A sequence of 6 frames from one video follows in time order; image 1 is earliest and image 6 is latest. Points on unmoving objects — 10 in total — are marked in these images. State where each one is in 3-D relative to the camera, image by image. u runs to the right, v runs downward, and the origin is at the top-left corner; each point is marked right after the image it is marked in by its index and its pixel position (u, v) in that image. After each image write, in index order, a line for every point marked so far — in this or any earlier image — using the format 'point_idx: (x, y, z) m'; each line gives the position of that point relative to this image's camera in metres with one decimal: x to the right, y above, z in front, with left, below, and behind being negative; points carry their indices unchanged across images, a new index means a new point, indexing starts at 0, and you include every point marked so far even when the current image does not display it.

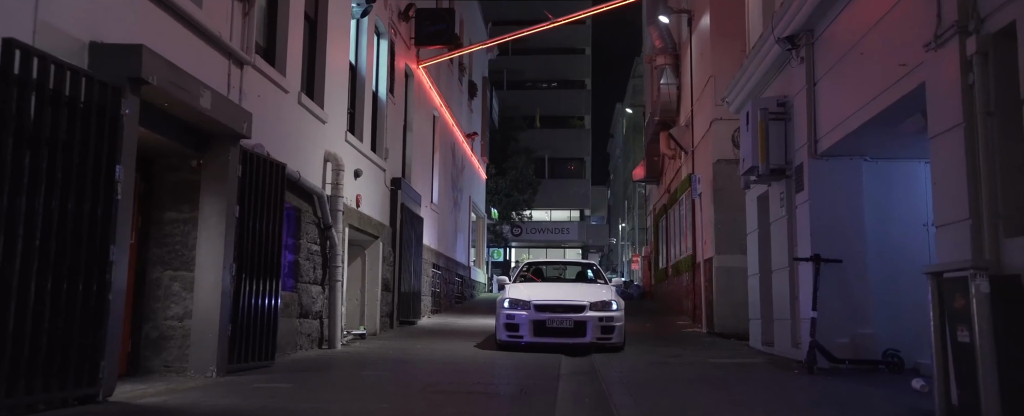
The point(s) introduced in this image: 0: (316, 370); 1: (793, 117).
0: (-2.2, -1.8, +9.1) m
1: (+3.6, +1.2, +10.5) m
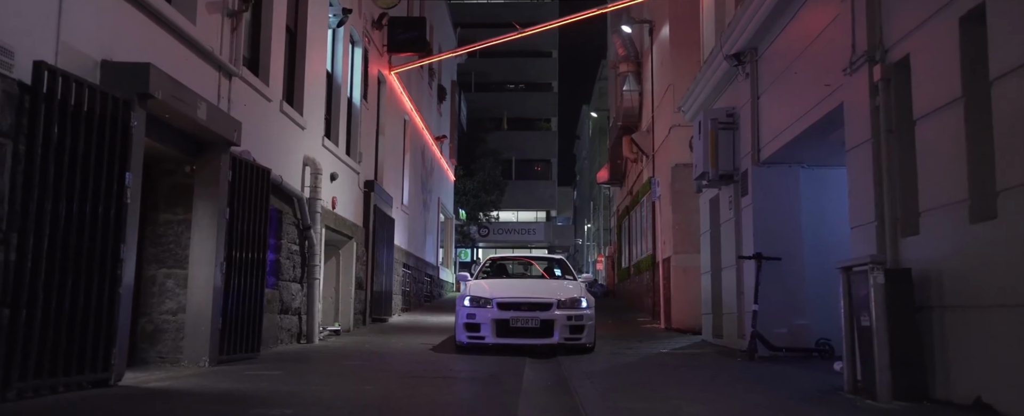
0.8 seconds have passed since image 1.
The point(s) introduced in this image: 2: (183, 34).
0: (-2.6, -1.8, +9.8) m
1: (+3.2, +1.1, +11.4) m
2: (-3.3, +1.7, +8.2) m
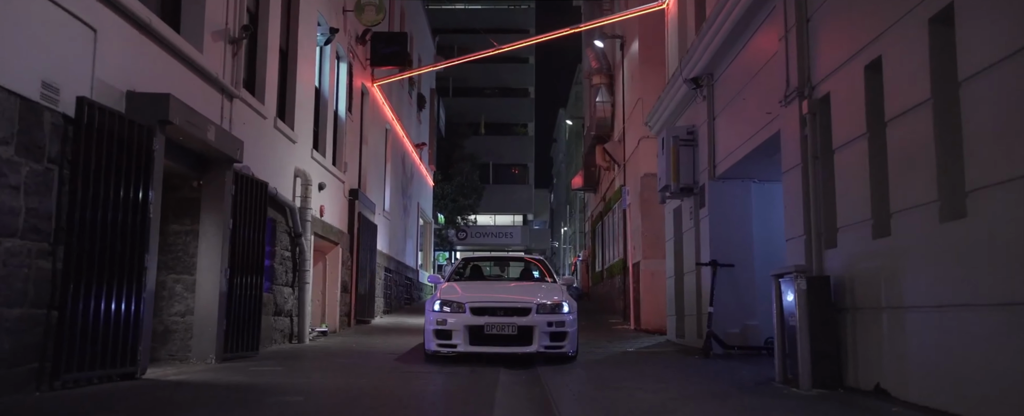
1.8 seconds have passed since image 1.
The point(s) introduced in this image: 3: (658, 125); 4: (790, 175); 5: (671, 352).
0: (-2.8, -2.0, +10.6) m
1: (+2.9, +1.0, +12.5) m
2: (-3.5, +1.6, +9.0) m
3: (+2.6, +1.5, +14.8) m
4: (+2.7, +0.3, +7.9) m
5: (+2.3, -2.1, +11.9) m
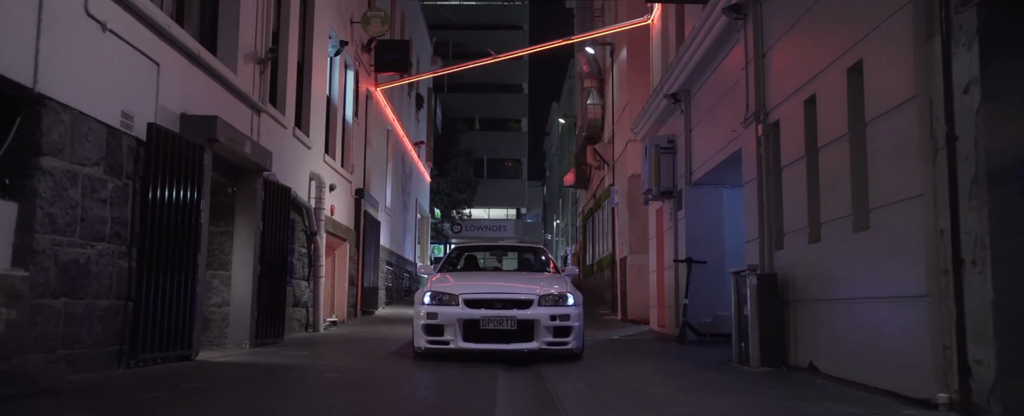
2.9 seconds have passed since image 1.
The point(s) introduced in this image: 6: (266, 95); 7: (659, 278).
0: (-2.9, -2.0, +11.9) m
1: (+2.8, +0.9, +13.8) m
2: (-3.6, +1.6, +10.3) m
3: (+2.6, +1.5, +16.1) m
4: (+2.7, +0.2, +9.3) m
5: (+2.3, -2.1, +13.3) m
6: (-3.6, +1.7, +11.9) m
7: (+2.8, -1.3, +15.4) m
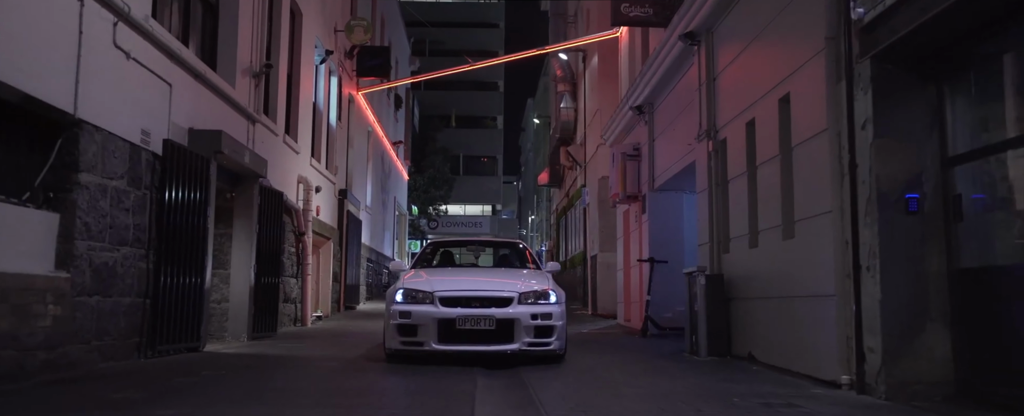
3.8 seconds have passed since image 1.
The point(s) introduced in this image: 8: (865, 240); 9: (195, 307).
0: (-3.3, -2.1, +12.9) m
1: (+2.4, +0.9, +14.9) m
2: (-3.9, +1.5, +11.2) m
3: (+2.1, +1.5, +17.2) m
4: (+2.4, +0.2, +10.4) m
5: (+1.8, -2.2, +14.3) m
6: (-3.9, +1.6, +12.8) m
7: (+2.3, -1.4, +16.5) m
8: (+2.6, -0.2, +6.1) m
9: (-3.7, -1.2, +9.6) m
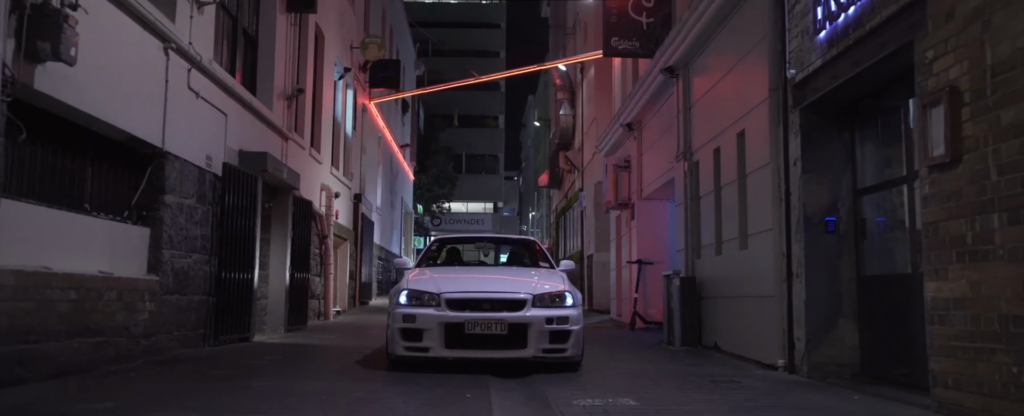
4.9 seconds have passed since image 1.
0: (-3.2, -2.2, +14.5) m
1: (+2.4, +0.8, +16.5) m
2: (-3.8, +1.4, +12.8) m
3: (+2.1, +1.3, +18.8) m
4: (+2.5, 0.0, +12.0) m
5: (+1.9, -2.3, +16.0) m
6: (-3.9, +1.5, +14.4) m
7: (+2.4, -1.5, +18.1) m
8: (+2.7, -0.4, +7.7) m
9: (-3.7, -1.3, +11.2) m
